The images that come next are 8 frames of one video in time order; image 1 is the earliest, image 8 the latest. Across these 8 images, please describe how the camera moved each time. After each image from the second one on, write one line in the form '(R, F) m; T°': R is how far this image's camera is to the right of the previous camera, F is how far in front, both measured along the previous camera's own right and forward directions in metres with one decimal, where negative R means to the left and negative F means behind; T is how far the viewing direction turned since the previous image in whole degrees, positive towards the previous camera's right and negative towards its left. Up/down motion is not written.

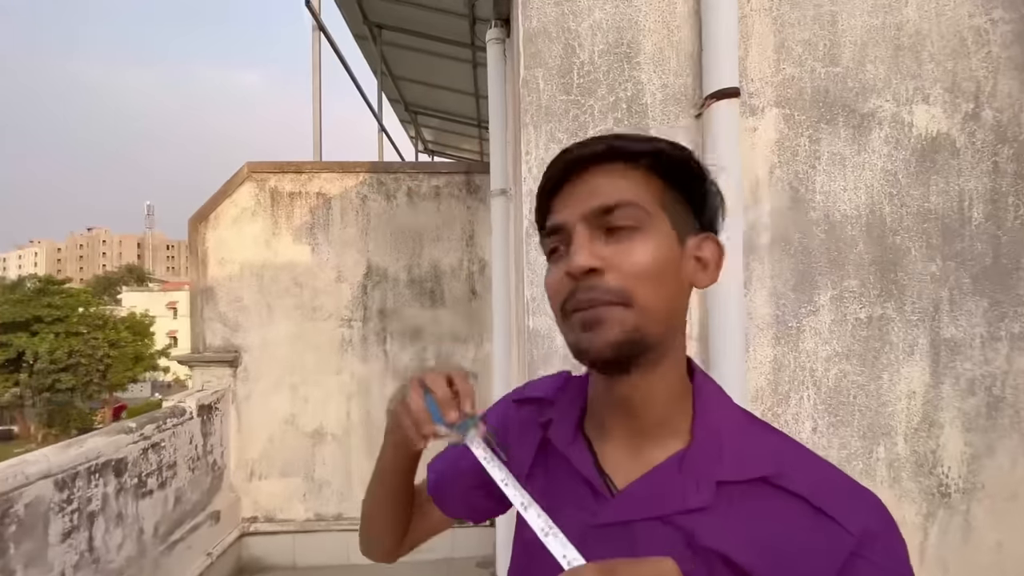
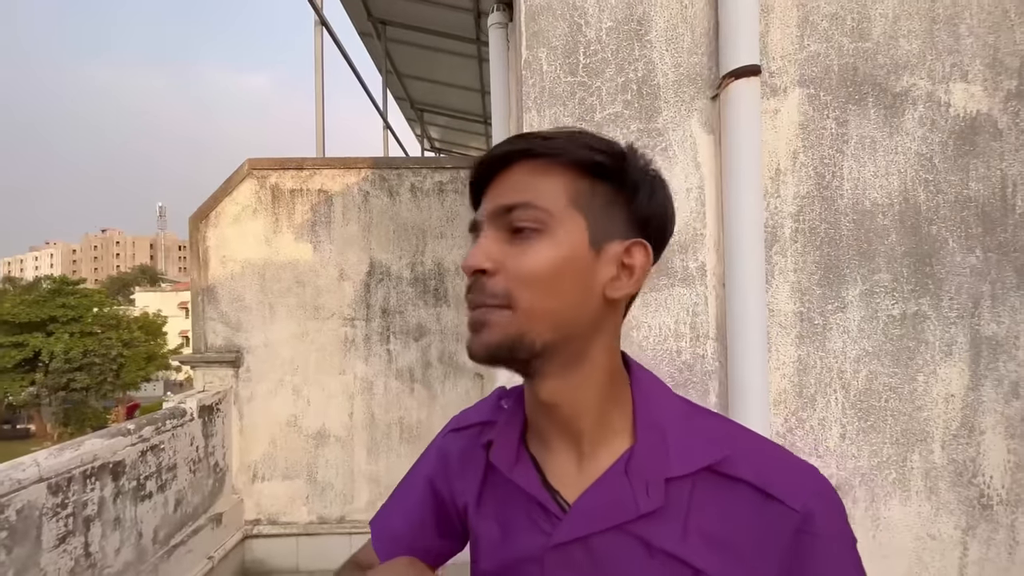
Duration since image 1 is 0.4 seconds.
(0.0, +0.1) m; -1°
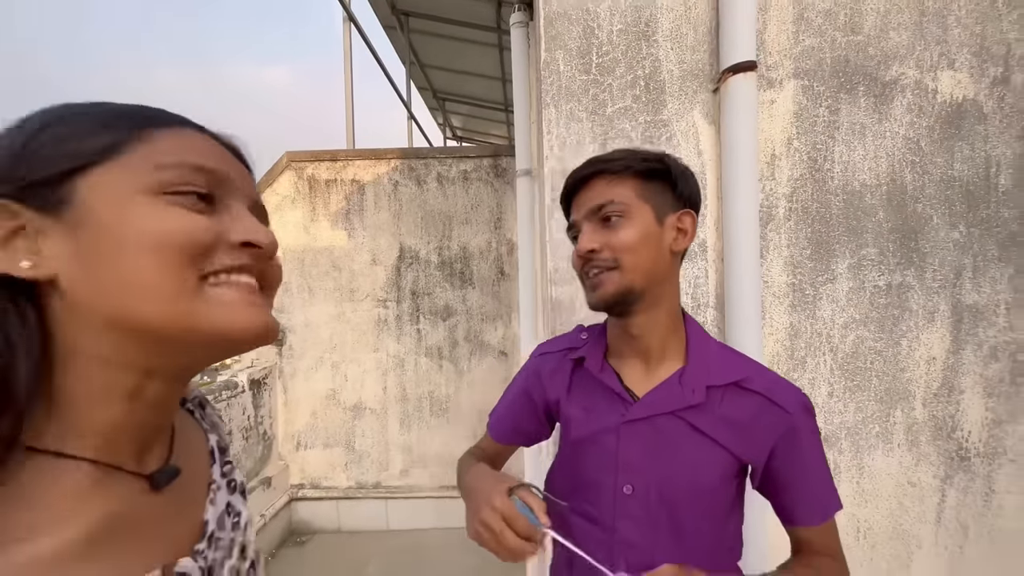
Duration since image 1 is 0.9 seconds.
(0.0, -0.2) m; -3°
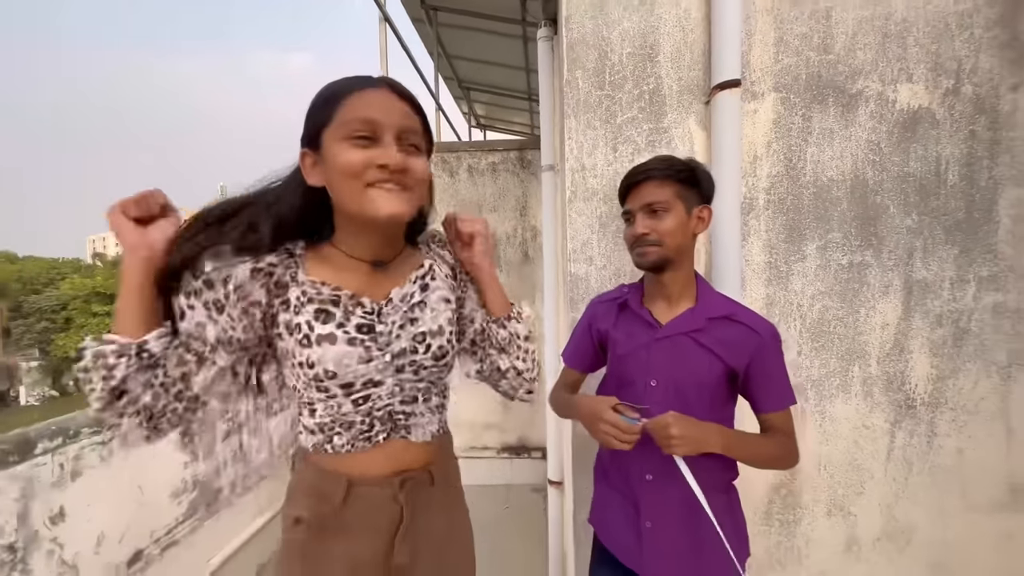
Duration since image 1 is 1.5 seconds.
(0.0, -0.3) m; -2°
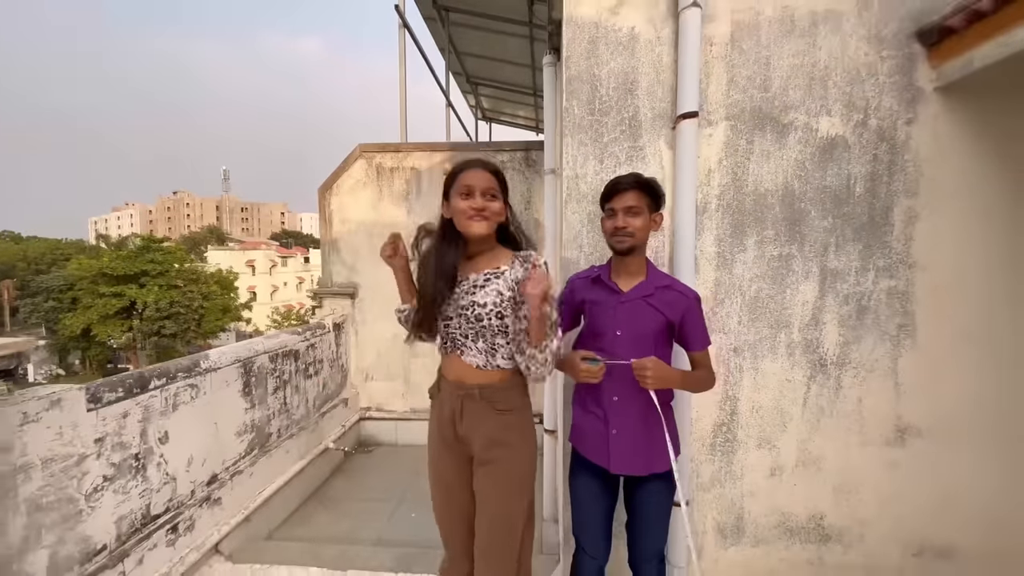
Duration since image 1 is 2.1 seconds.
(0.0, -0.5) m; 0°
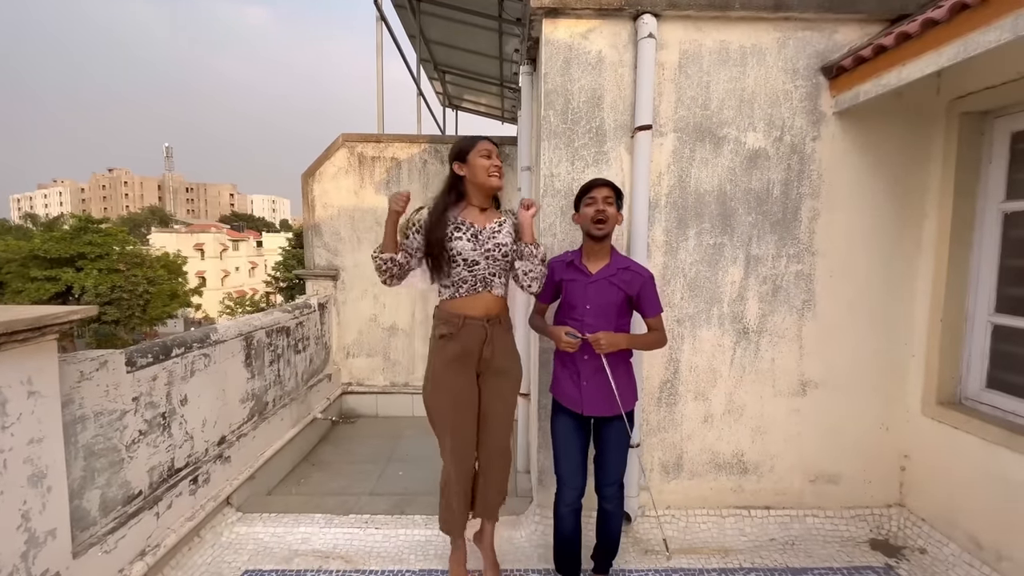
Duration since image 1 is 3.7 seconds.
(-0.2, -0.4) m; +5°
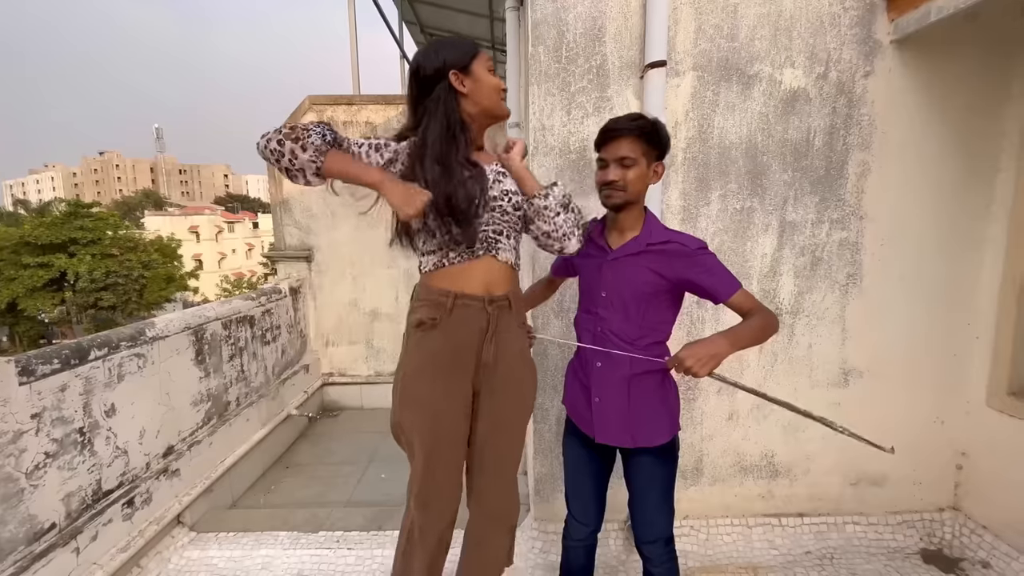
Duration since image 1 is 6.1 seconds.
(+0.1, +0.5) m; 0°
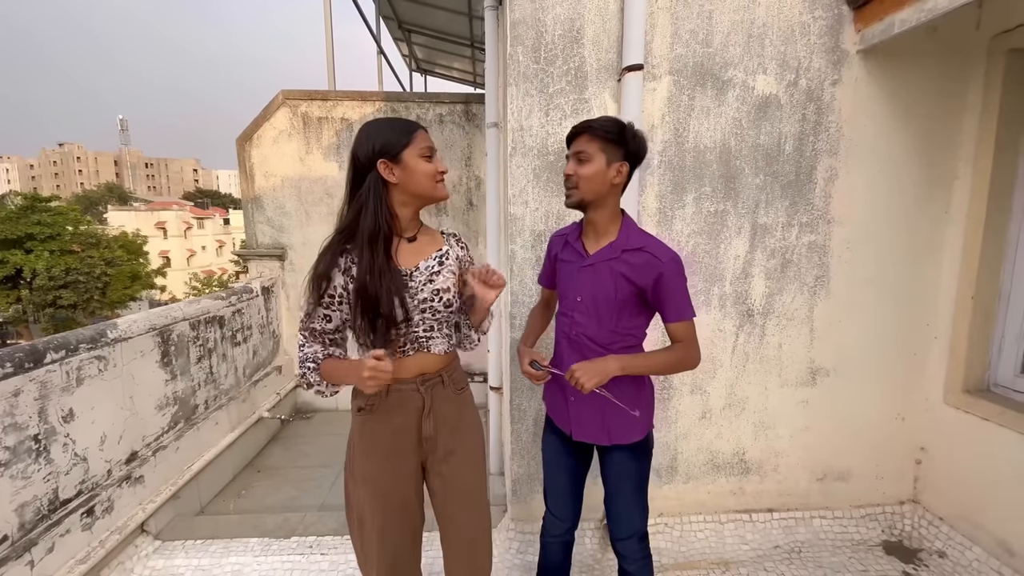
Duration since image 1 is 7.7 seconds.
(0.0, 0.0) m; +3°
